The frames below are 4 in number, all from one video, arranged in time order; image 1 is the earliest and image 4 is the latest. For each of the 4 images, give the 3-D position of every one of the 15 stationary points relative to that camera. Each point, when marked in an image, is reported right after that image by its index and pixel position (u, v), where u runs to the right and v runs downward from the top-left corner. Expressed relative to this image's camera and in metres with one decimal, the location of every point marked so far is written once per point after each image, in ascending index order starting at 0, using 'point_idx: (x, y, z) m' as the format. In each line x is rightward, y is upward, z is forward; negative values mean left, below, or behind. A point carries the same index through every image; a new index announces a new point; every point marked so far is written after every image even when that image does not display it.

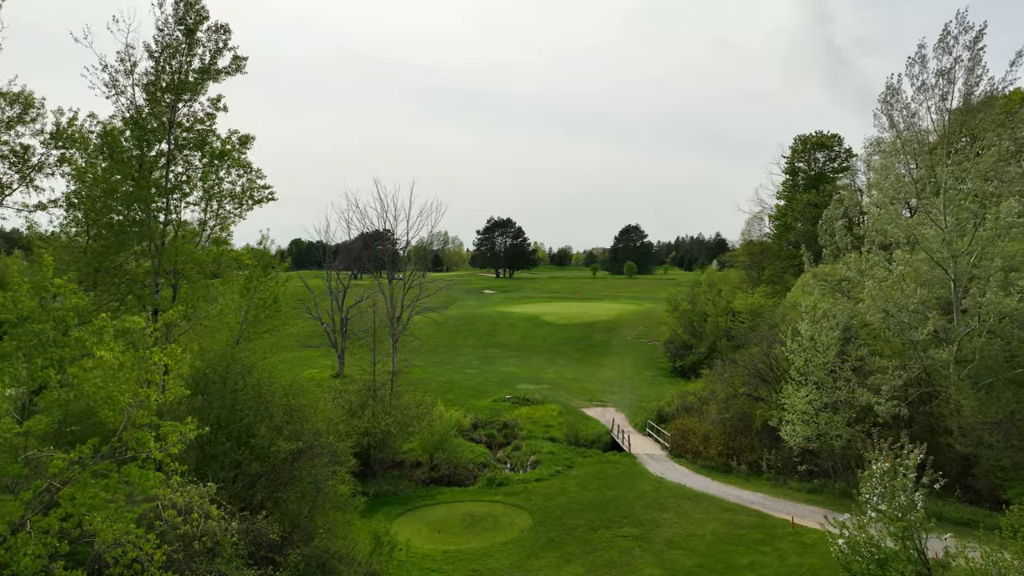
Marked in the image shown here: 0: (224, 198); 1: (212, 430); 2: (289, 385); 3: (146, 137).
0: (-8.9, +2.8, +16.4) m
1: (-8.0, -3.9, +14.4) m
2: (-7.8, -3.5, +19.0) m
3: (-9.8, +4.1, +14.3) m
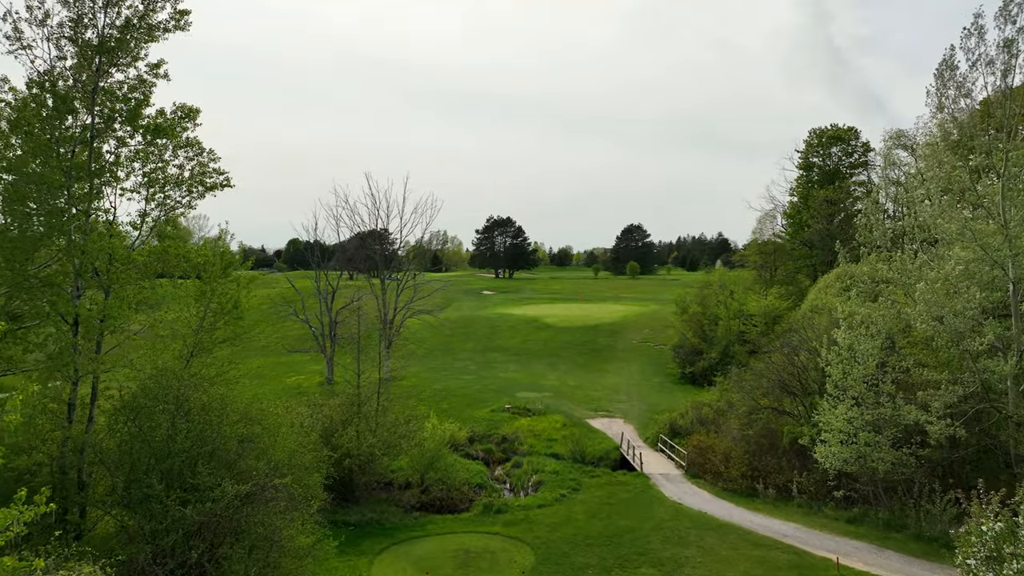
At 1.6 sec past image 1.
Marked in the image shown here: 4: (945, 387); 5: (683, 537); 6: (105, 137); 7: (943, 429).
0: (-8.9, +2.7, +13.8) m
1: (-8.0, -4.0, +11.7) m
2: (-7.8, -3.6, +16.4) m
3: (-9.8, +4.0, +11.7) m
4: (+15.2, -3.5, +18.7) m
5: (+6.1, -8.9, +19.0) m
6: (-9.7, +3.6, +12.6) m
7: (+14.5, -4.7, +17.9) m
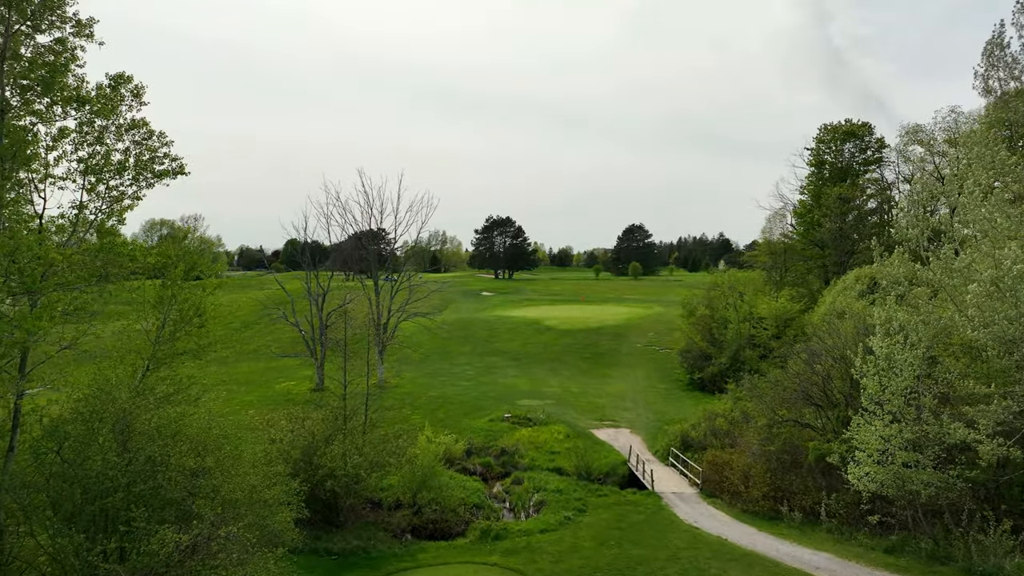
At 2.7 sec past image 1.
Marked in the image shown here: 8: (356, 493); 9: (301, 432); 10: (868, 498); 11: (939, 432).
0: (-8.9, +2.6, +11.8) m
1: (-8.0, -4.1, +9.7) m
2: (-7.8, -3.7, +14.4) m
3: (-9.8, +3.9, +9.7) m
4: (+15.2, -3.6, +16.7) m
5: (+6.1, -9.0, +17.0) m
6: (-9.7, +3.5, +10.6) m
7: (+14.5, -4.9, +15.9) m
8: (-5.8, -7.6, +19.7) m
9: (-7.9, -5.3, +19.9) m
10: (+12.7, -7.5, +19.0) m
11: (+13.9, -4.7, +17.3) m
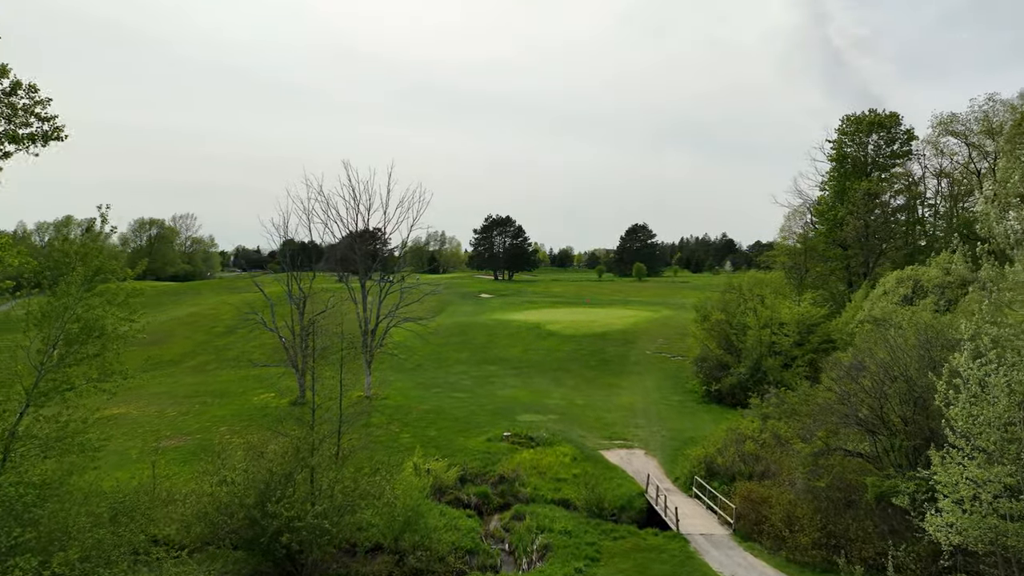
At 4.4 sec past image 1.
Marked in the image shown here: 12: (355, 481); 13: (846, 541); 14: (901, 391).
0: (-8.9, +2.4, +8.3) m
1: (-8.0, -4.2, +6.2) m
2: (-7.8, -3.9, +10.9) m
3: (-9.8, +3.7, +6.2) m
4: (+15.2, -3.8, +13.2) m
5: (+6.1, -9.2, +13.5) m
6: (-9.7, +3.3, +7.2) m
7: (+14.5, -5.0, +12.4) m
8: (-5.8, -7.8, +16.3) m
9: (-7.9, -5.5, +16.4) m
10: (+12.7, -7.7, +15.5) m
11: (+13.9, -4.9, +13.9) m
12: (-5.0, -6.2, +17.3) m
13: (+11.0, -8.3, +17.6) m
14: (+13.4, -3.6, +18.4) m
